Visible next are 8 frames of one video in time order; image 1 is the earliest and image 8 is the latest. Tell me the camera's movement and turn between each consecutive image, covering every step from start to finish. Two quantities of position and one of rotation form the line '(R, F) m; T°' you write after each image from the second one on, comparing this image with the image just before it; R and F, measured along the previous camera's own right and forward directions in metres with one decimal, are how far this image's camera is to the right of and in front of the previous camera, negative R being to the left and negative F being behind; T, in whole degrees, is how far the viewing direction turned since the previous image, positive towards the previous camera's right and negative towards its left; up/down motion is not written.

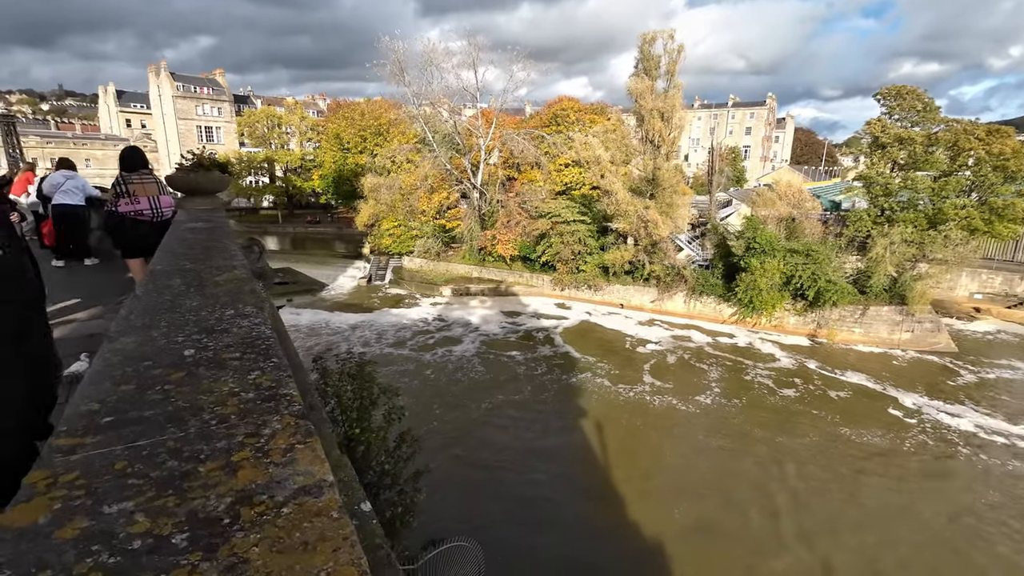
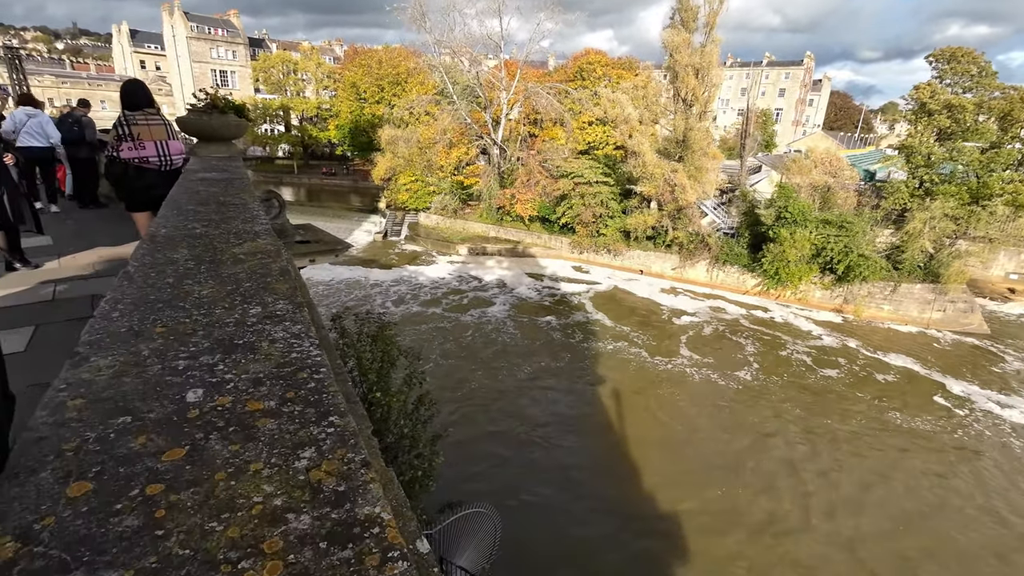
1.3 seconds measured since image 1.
(-0.2, +0.4) m; -1°
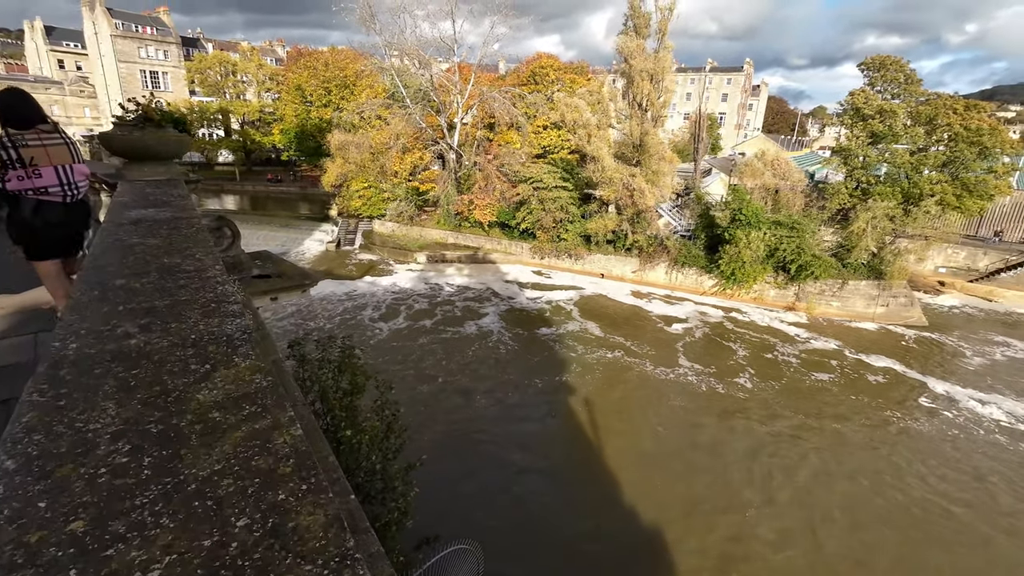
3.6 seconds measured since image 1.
(-0.3, +0.5) m; +5°
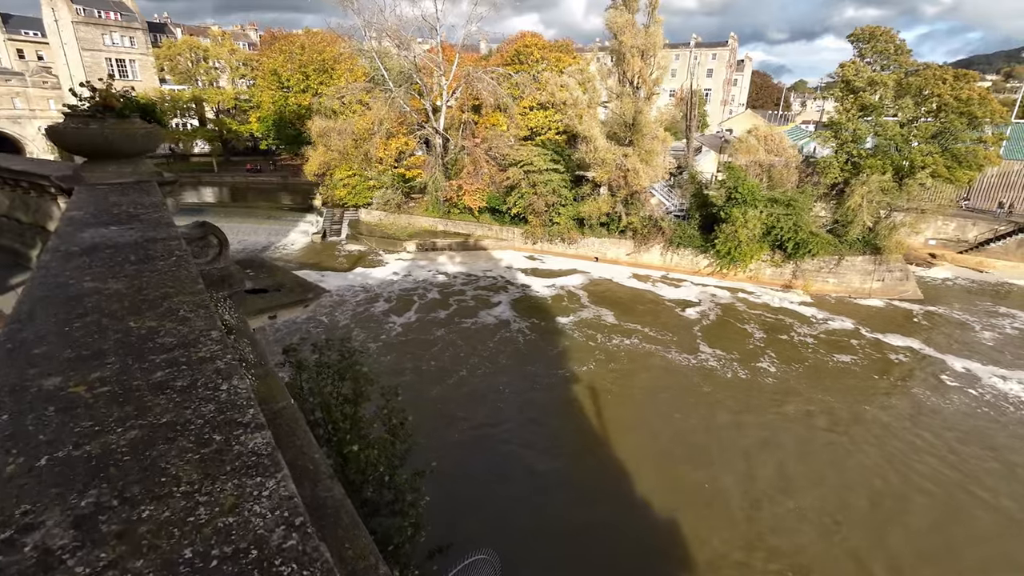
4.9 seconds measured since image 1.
(-0.3, +0.5) m; +1°
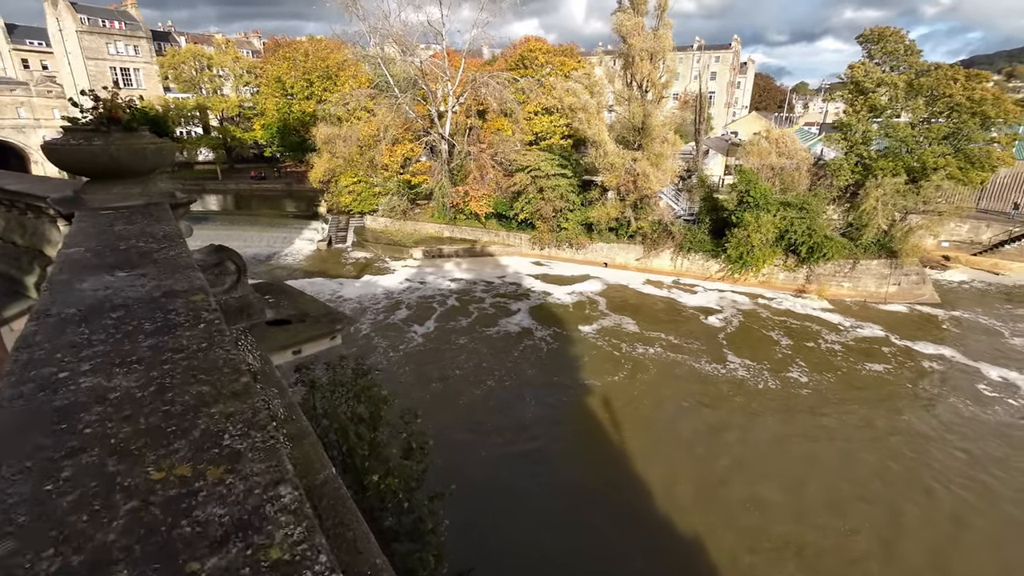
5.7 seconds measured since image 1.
(-0.3, +0.3) m; 0°
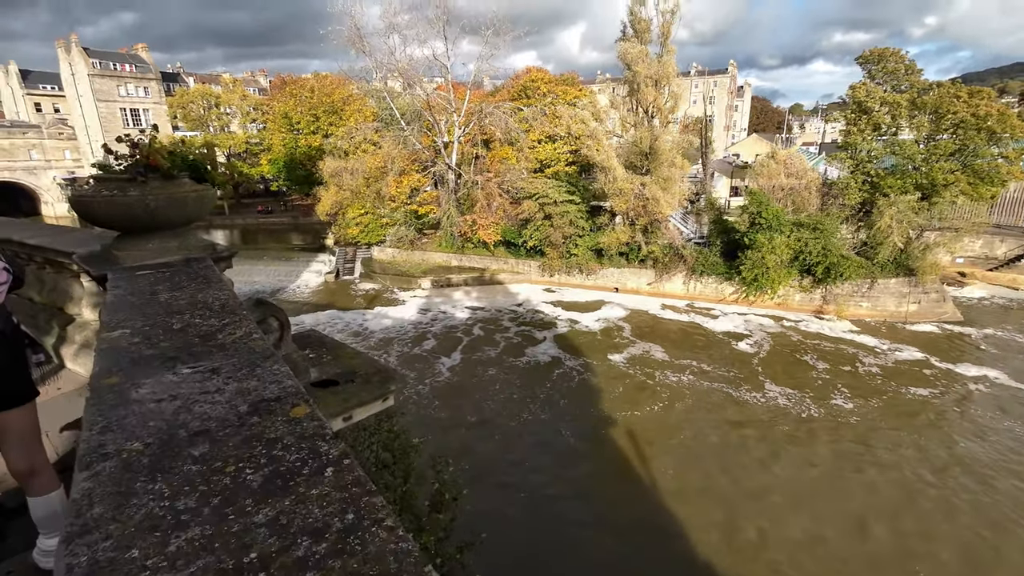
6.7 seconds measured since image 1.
(-0.3, +0.3) m; 0°
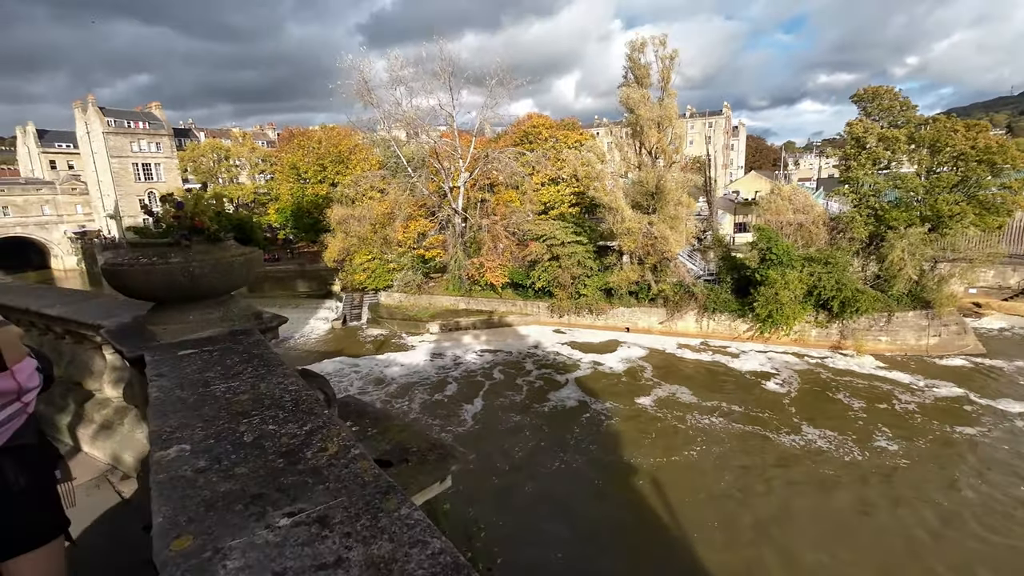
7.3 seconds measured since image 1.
(-0.3, +0.2) m; 0°
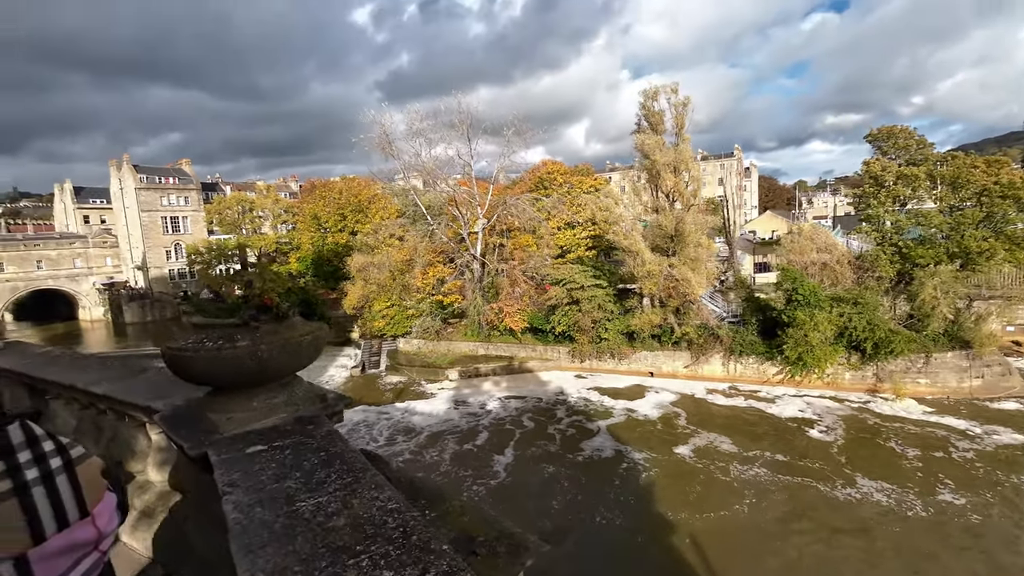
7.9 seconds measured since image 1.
(-0.2, +0.1) m; -2°
